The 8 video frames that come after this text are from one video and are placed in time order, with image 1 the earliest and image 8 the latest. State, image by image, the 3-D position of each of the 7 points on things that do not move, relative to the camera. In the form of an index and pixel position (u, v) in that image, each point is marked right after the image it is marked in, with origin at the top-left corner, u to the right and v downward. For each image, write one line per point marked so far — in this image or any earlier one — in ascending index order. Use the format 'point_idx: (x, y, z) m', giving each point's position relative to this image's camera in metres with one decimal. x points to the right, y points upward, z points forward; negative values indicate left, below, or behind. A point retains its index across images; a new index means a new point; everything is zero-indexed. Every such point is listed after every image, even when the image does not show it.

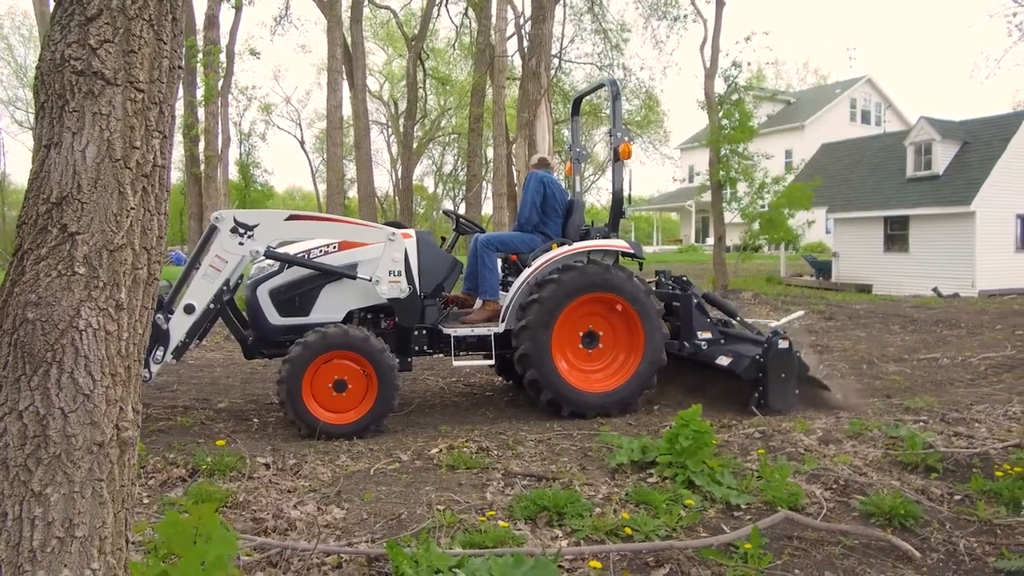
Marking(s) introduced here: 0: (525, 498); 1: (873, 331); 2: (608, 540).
0: (+0.1, -1.0, +4.1) m
1: (+4.9, -0.6, +11.0) m
2: (+0.5, -1.1, +3.8) m
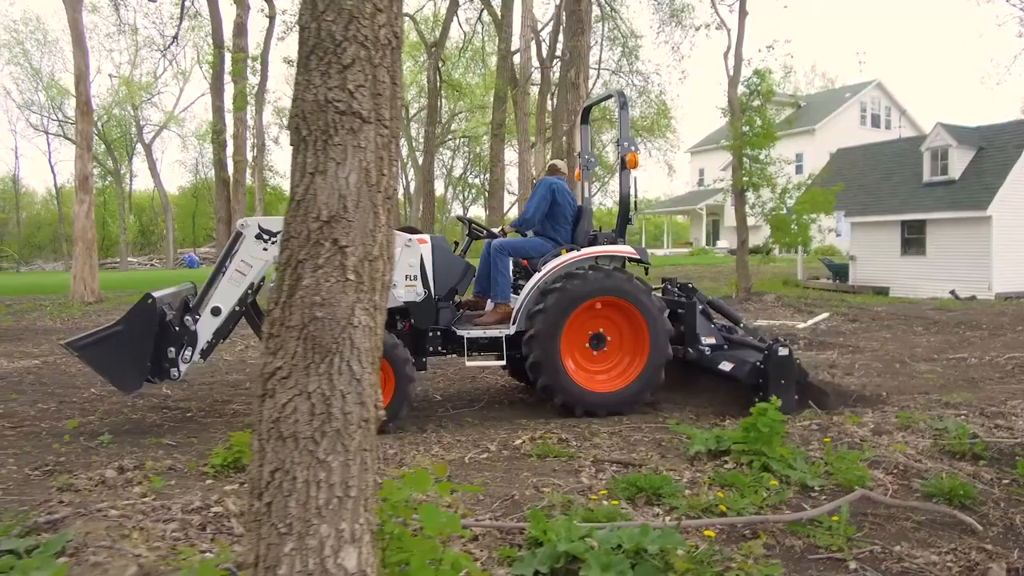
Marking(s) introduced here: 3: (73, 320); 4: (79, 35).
0: (+0.6, -1.1, +4.5) m
1: (+5.4, -0.6, +11.4) m
2: (+1.0, -1.1, +4.2) m
3: (-8.3, -0.6, +15.5) m
4: (-9.3, +5.4, +17.6) m
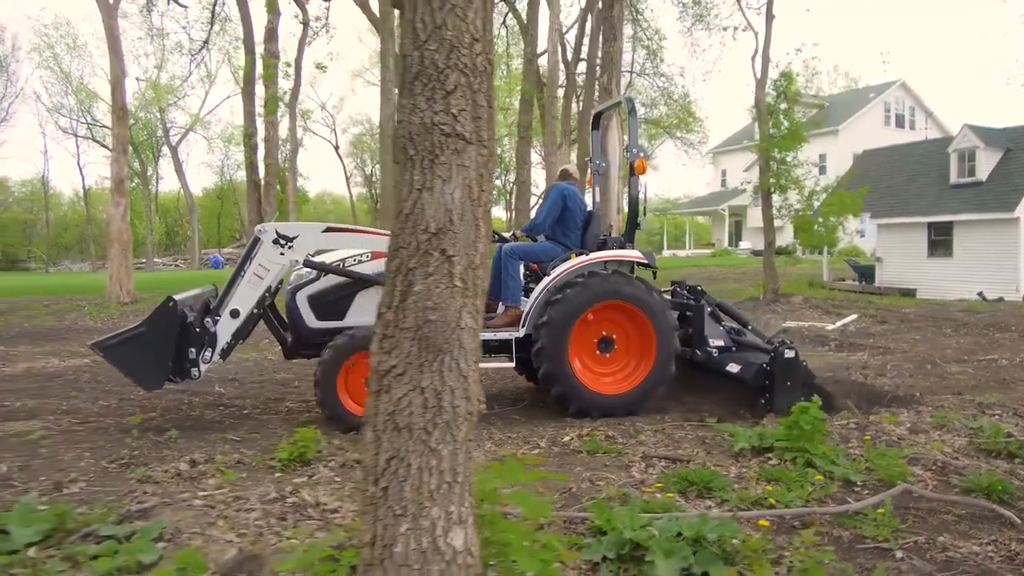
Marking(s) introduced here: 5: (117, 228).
0: (+0.9, -1.1, +4.7) m
1: (+5.9, -0.6, +11.5) m
2: (+1.3, -1.2, +4.4) m
3: (-7.7, -0.6, +15.9) m
4: (-8.7, +5.4, +18.0) m
5: (-8.8, +1.4, +18.4) m
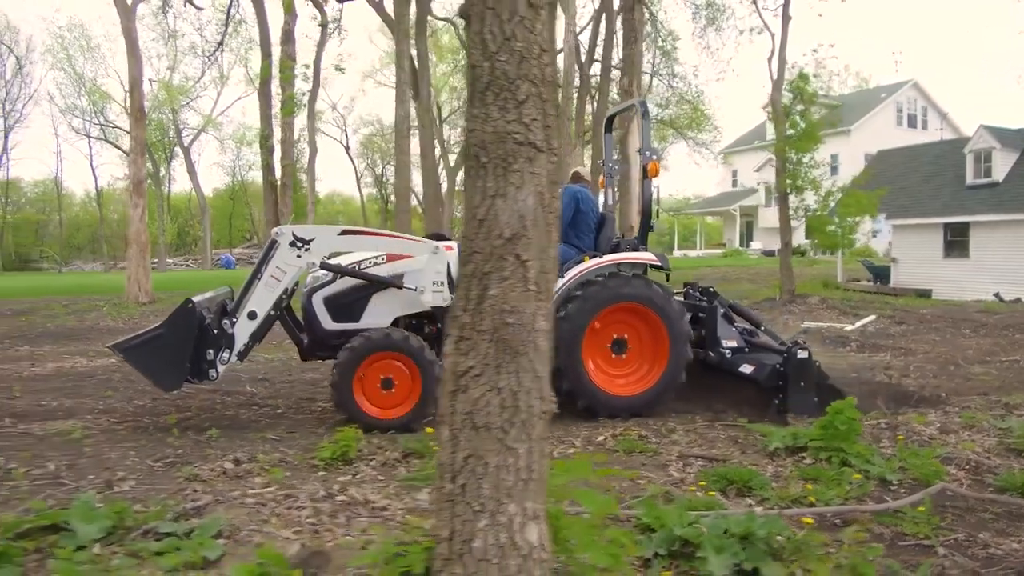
0: (+1.2, -1.1, +4.8) m
1: (+6.2, -0.7, +11.6) m
2: (+1.5, -1.2, +4.5) m
3: (-7.4, -0.6, +16.1) m
4: (-8.4, +5.4, +18.2) m
5: (-8.5, +1.4, +18.5) m
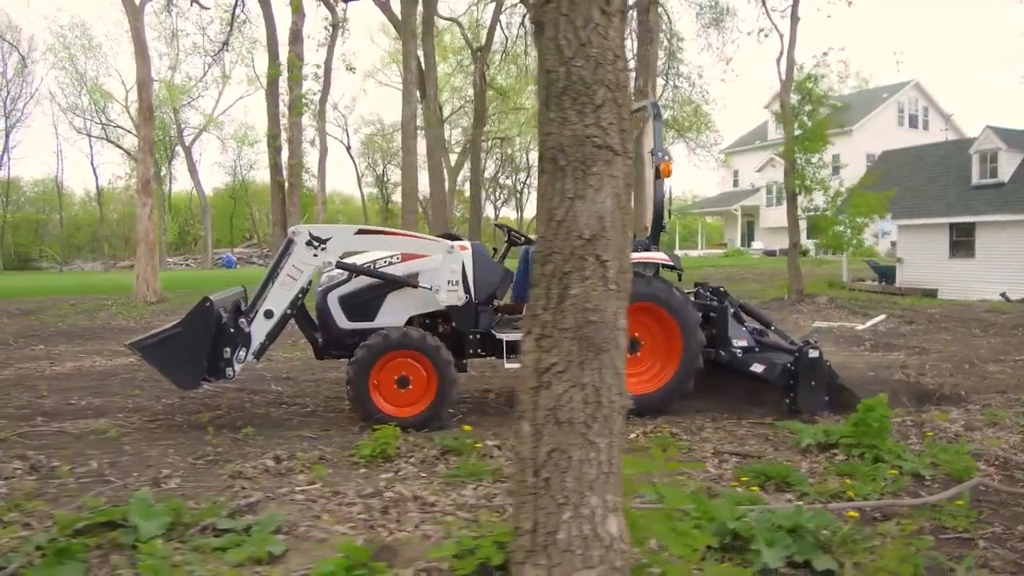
0: (+1.4, -1.1, +4.9) m
1: (+6.4, -0.7, +11.7) m
2: (+1.8, -1.2, +4.5) m
3: (-7.2, -0.6, +16.1) m
4: (-8.2, +5.4, +18.2) m
5: (-8.3, +1.4, +18.5) m
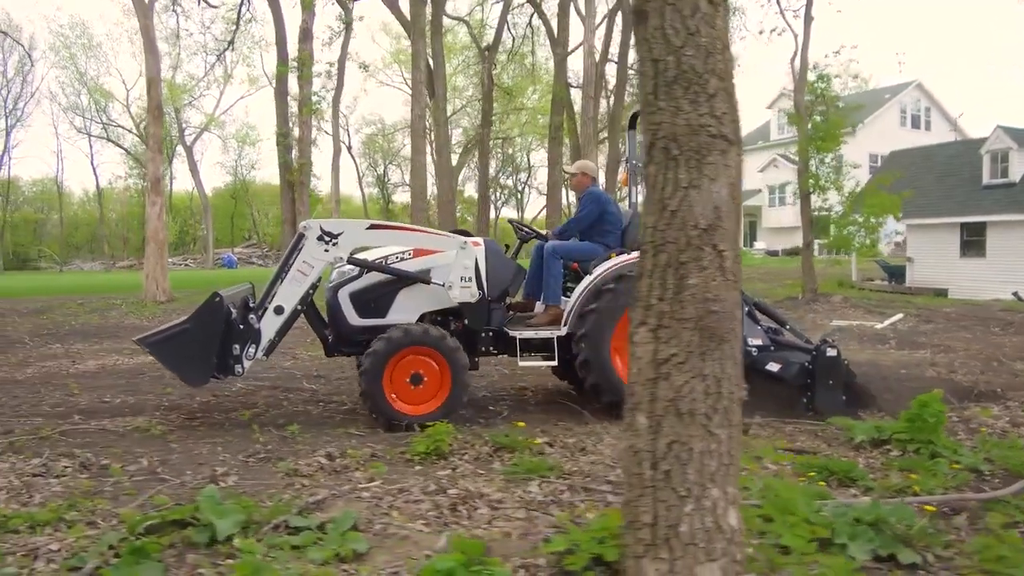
0: (+1.8, -1.1, +4.9) m
1: (+6.7, -0.6, +11.7) m
2: (+2.1, -1.1, +4.5) m
3: (-6.9, -0.6, +16.0) m
4: (-7.9, +5.4, +18.1) m
5: (-8.0, +1.4, +18.5) m
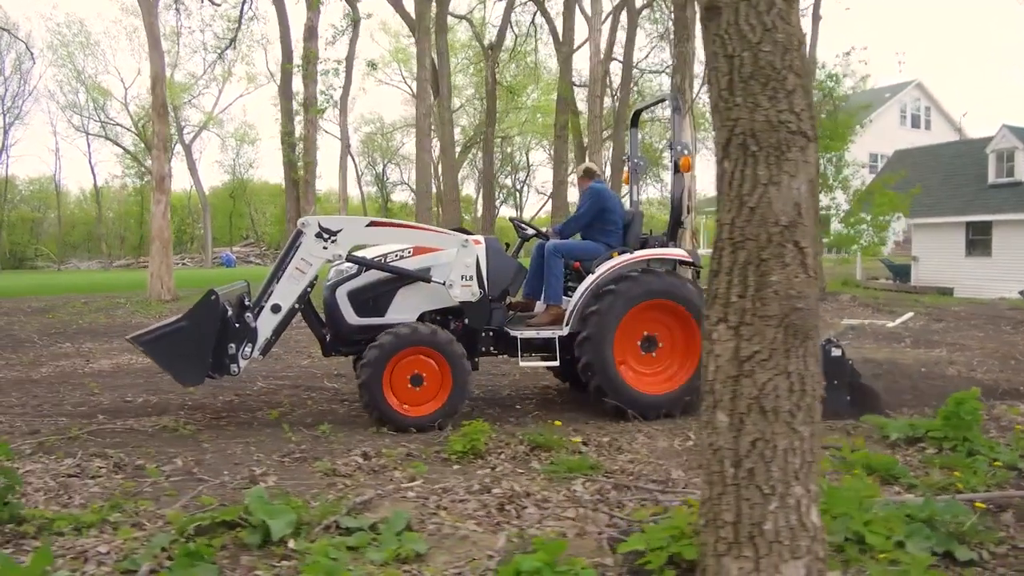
0: (+2.0, -1.0, +4.9) m
1: (+6.9, -0.6, +11.7) m
2: (+2.4, -1.1, +4.5) m
3: (-6.8, -0.6, +16.0) m
4: (-7.8, +5.4, +18.0) m
5: (-7.9, +1.4, +18.4) m
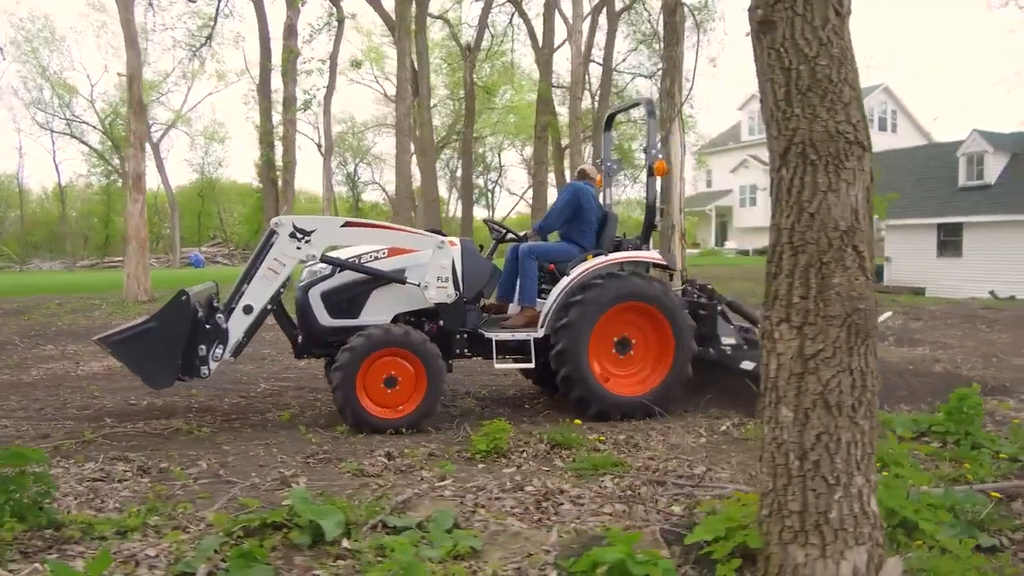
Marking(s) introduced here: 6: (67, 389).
0: (+2.2, -1.0, +5.1) m
1: (+6.7, -0.6, +12.1) m
2: (+2.6, -1.1, +4.7) m
3: (-7.1, -0.6, +15.8) m
4: (-8.2, +5.4, +17.8) m
5: (-8.3, +1.4, +18.1) m
6: (-4.5, -1.0, +8.3) m
